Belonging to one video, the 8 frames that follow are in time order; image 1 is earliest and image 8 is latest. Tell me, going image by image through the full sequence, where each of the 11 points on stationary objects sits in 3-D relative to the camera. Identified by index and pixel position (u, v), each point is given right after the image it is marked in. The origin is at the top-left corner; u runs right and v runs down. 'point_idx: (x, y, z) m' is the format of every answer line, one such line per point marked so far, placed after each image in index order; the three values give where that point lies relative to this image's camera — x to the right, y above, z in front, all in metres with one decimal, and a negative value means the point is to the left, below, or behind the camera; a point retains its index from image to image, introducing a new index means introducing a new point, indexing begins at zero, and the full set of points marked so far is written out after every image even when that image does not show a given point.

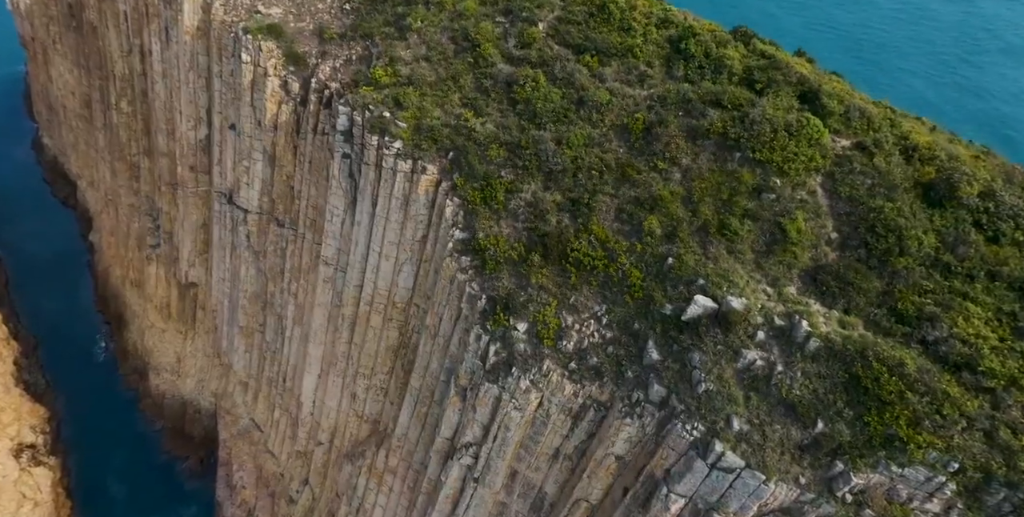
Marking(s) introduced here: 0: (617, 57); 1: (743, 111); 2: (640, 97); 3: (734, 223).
0: (+3.1, +5.9, +19.3) m
1: (+5.9, +3.7, +16.8) m
2: (+3.6, +4.5, +18.4) m
3: (+5.2, +0.8, +15.5) m
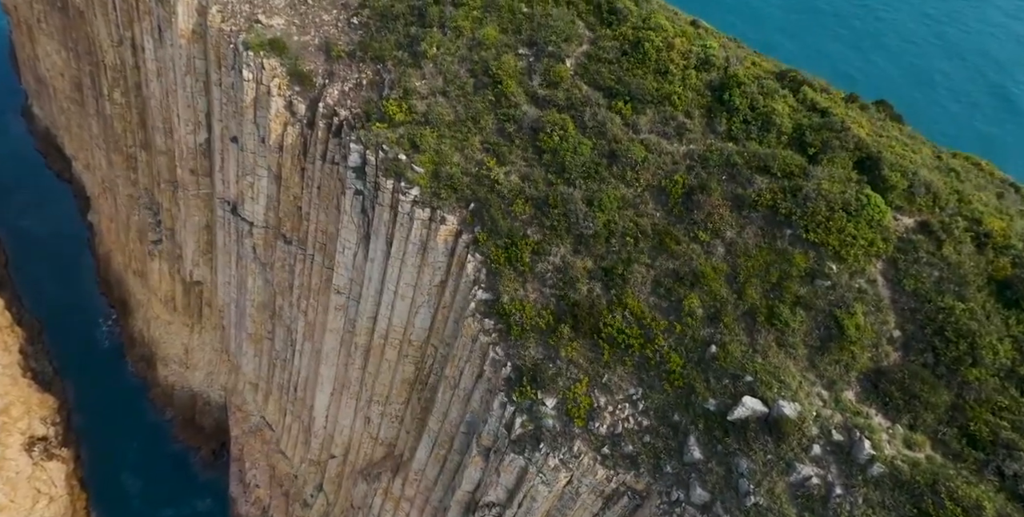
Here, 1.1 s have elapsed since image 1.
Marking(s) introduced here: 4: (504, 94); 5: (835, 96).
0: (+3.8, +4.2, +17.8) m
1: (+6.6, +1.8, +15.4) m
2: (+4.3, +2.7, +17.0) m
3: (+5.9, -1.2, +14.3) m
4: (-0.2, +4.9, +19.6) m
5: (+8.6, +4.3, +17.6) m
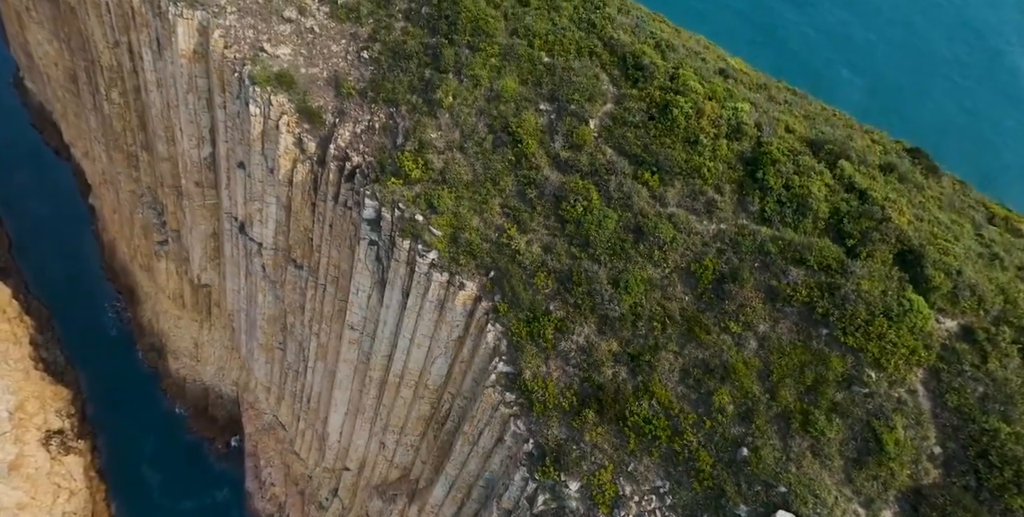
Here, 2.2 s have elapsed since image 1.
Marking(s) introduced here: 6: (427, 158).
0: (+4.4, +2.1, +17.0) m
1: (+7.2, -0.4, +14.8) m
2: (+4.9, +0.6, +16.3) m
3: (+6.5, -3.4, +13.9) m
4: (+0.3, +3.0, +18.8) m
5: (+9.2, +2.2, +16.9) m
6: (-2.6, +3.0, +19.9) m
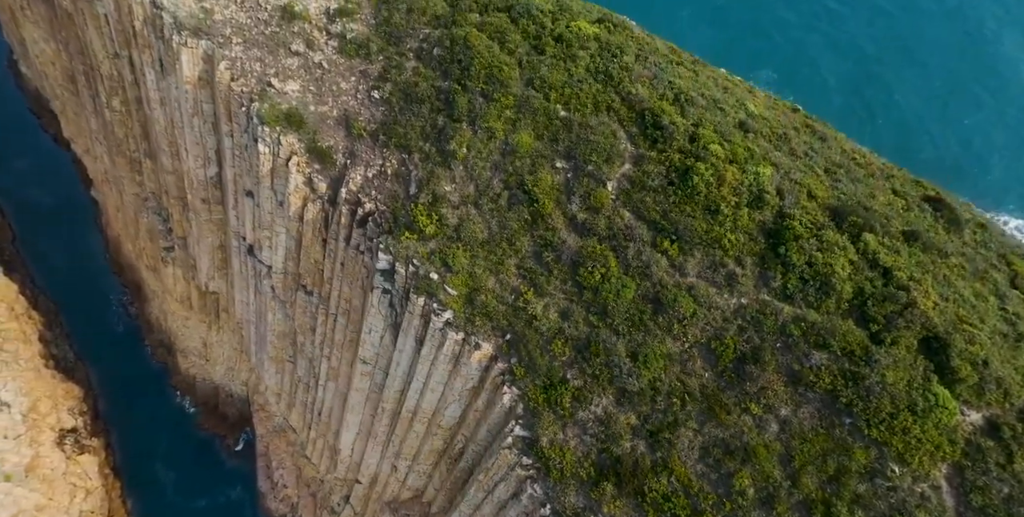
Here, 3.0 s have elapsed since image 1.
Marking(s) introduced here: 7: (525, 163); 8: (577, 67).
0: (+4.8, +0.3, +16.8) m
1: (+7.6, -2.3, +14.6) m
2: (+5.3, -1.2, +16.1) m
3: (+7.0, -5.4, +13.9) m
4: (+0.8, +1.2, +18.5) m
5: (+9.7, +0.4, +16.6) m
6: (-2.2, +1.4, +19.6) m
7: (+0.4, +2.8, +19.1) m
8: (+1.9, +5.7, +19.8) m
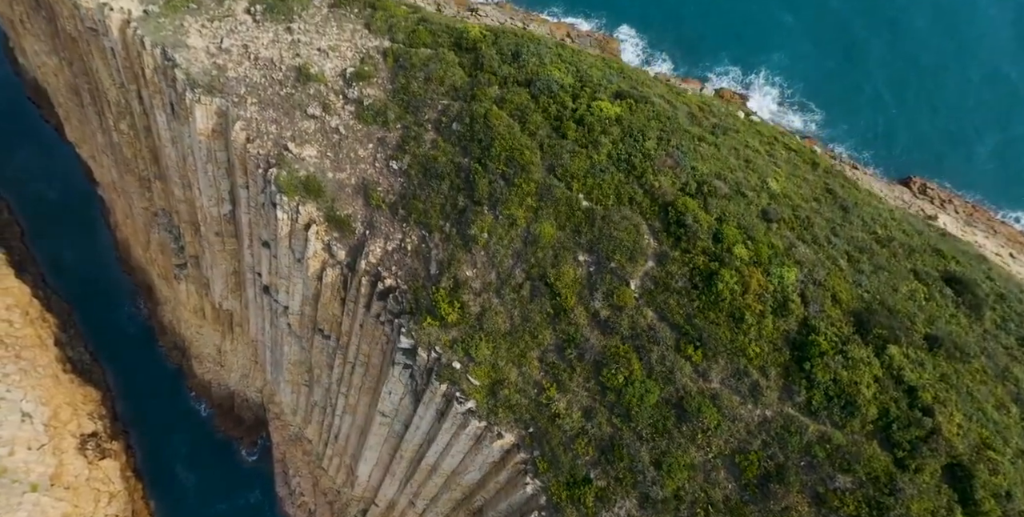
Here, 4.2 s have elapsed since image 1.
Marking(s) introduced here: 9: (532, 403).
0: (+5.5, -2.4, +16.8) m
1: (+8.3, -5.1, +14.8) m
2: (+6.0, -4.0, +16.3) m
3: (+7.6, -8.3, +14.3) m
4: (+1.4, -1.4, +18.5) m
5: (+10.3, -2.3, +16.6) m
6: (-1.5, -1.3, +19.7) m
7: (+1.0, +0.1, +19.1) m
8: (+2.6, +3.1, +19.6) m
9: (+0.6, -4.1, +18.5) m
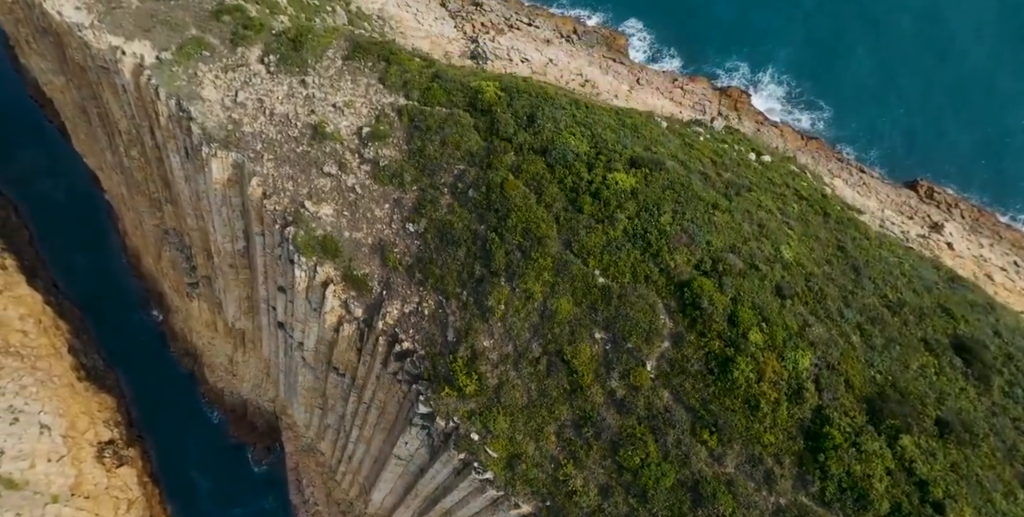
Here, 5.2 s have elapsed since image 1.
0: (+6.0, -4.7, +17.2) m
1: (+8.8, -7.5, +15.3) m
2: (+6.5, -6.3, +16.7) m
3: (+8.1, -10.6, +14.8) m
4: (+1.9, -3.7, +18.9) m
5: (+10.8, -4.6, +16.9) m
6: (-1.0, -3.5, +20.0) m
7: (+1.5, -2.1, +19.4) m
8: (+3.1, +0.9, +19.8) m
9: (+1.1, -6.3, +19.0) m
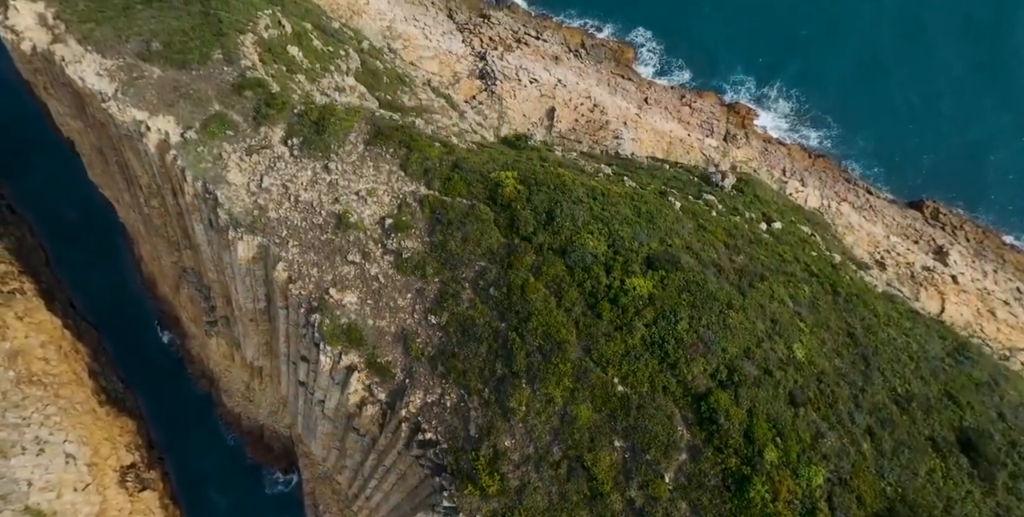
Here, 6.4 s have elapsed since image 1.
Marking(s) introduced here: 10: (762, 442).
0: (+6.6, -8.1, +18.0) m
1: (+9.4, -10.9, +16.1) m
2: (+7.1, -9.7, +17.5) m
3: (+8.8, -14.0, +15.7) m
4: (+2.6, -7.0, +19.7) m
5: (+11.5, -8.0, +17.7) m
6: (-0.3, -6.8, +20.8) m
7: (+2.2, -5.5, +20.1) m
8: (+3.8, -2.5, +20.5) m
9: (+1.8, -9.7, +19.8) m
10: (+7.1, -5.1, +18.9) m
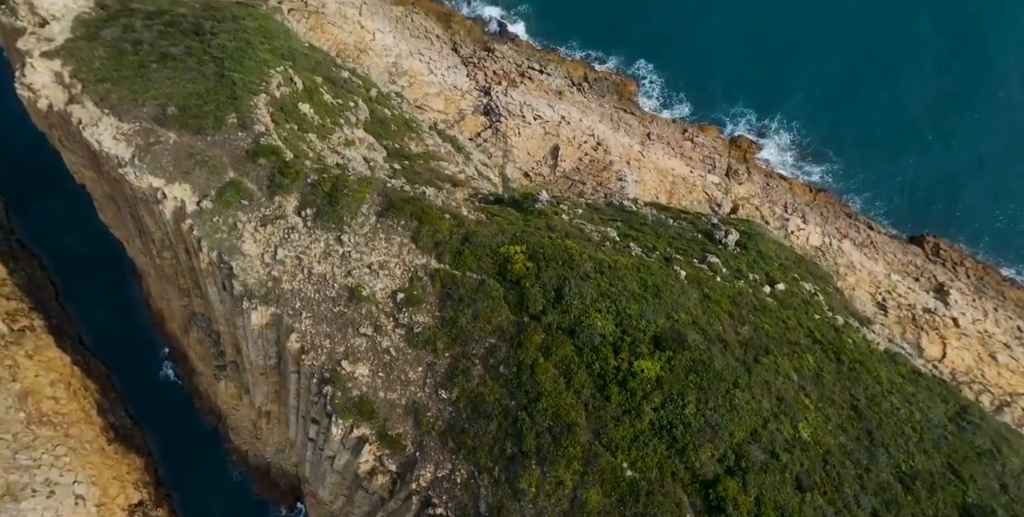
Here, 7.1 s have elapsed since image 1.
0: (+7.0, -10.7, +18.2) m
1: (+9.8, -13.5, +16.3) m
2: (+7.5, -12.3, +17.7) m
3: (+9.1, -16.6, +15.8) m
4: (+3.0, -9.7, +20.0) m
5: (+11.8, -10.6, +17.9) m
6: (+0.1, -9.5, +21.2) m
7: (+2.5, -8.1, +20.5) m
8: (+4.1, -5.2, +20.9) m
9: (+2.1, -12.4, +20.0) m
10: (+7.5, -7.8, +19.2) m
